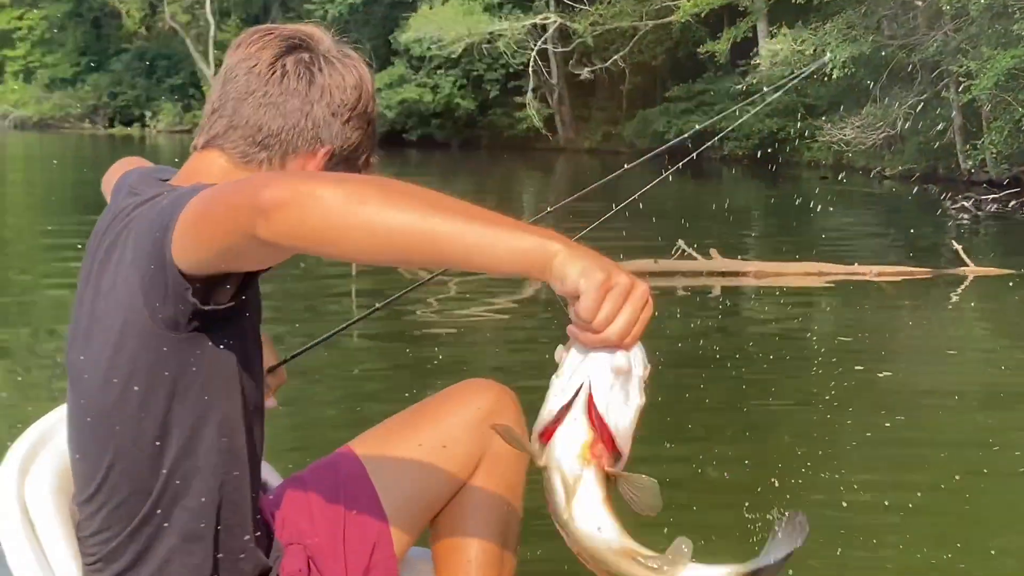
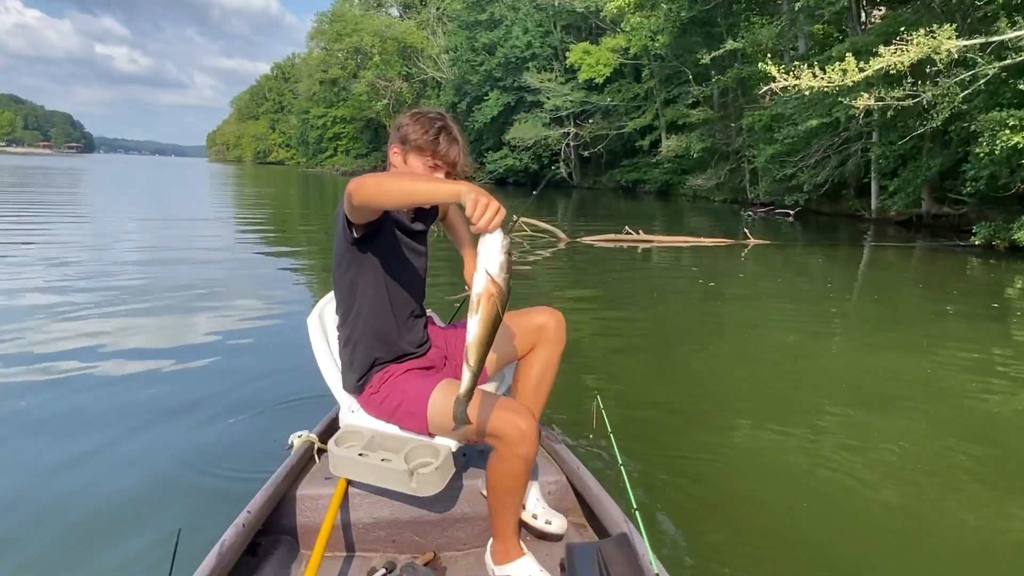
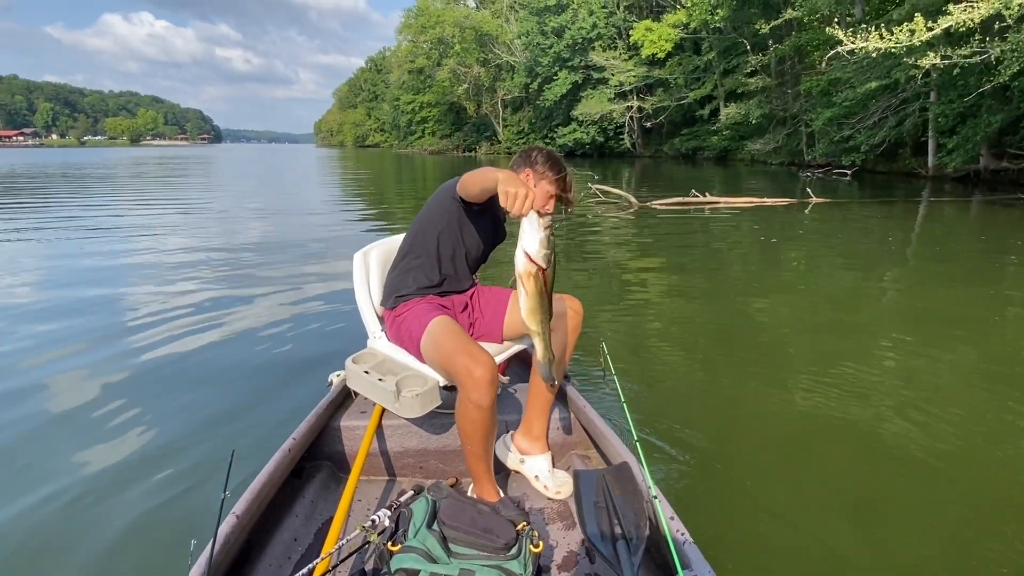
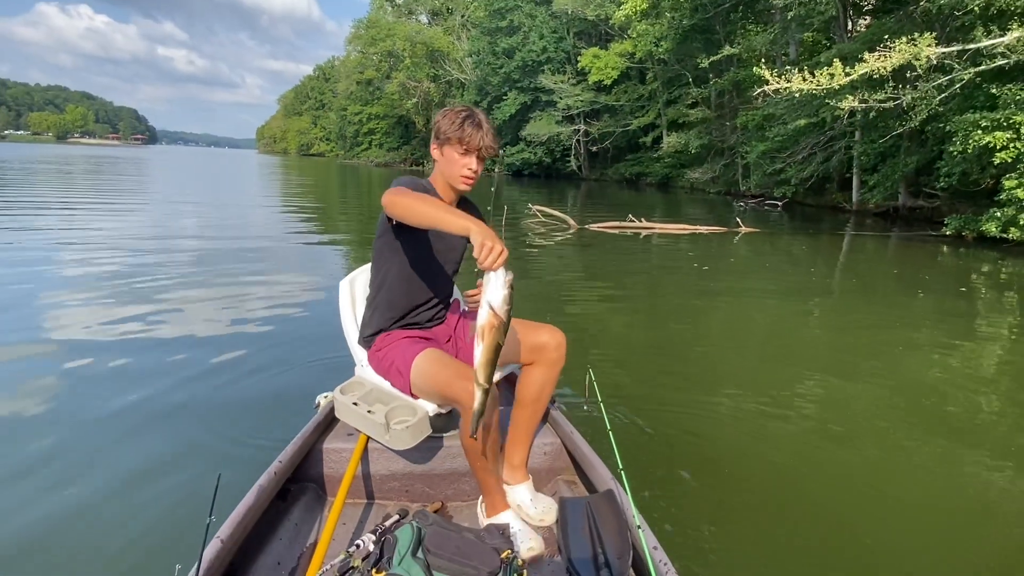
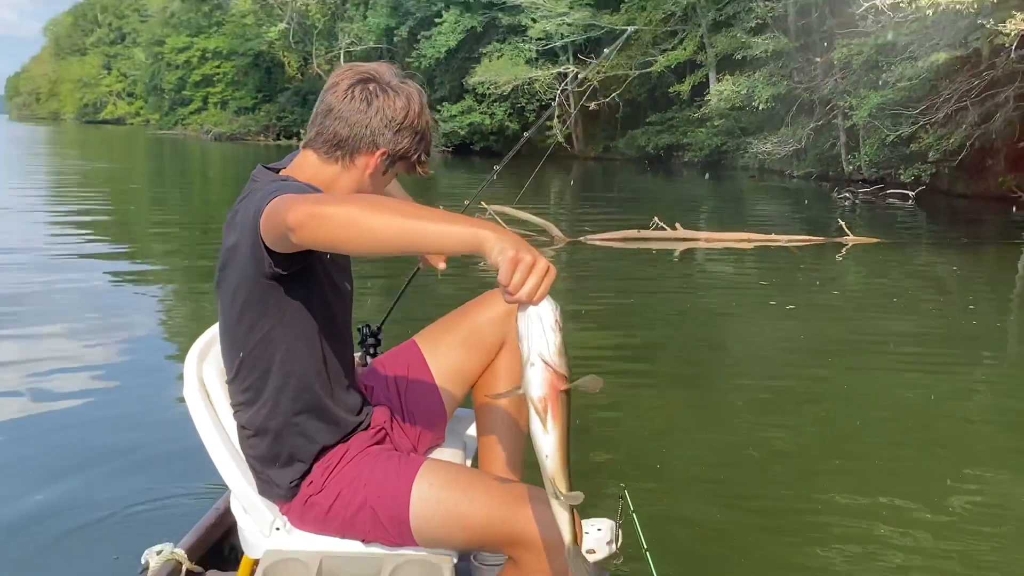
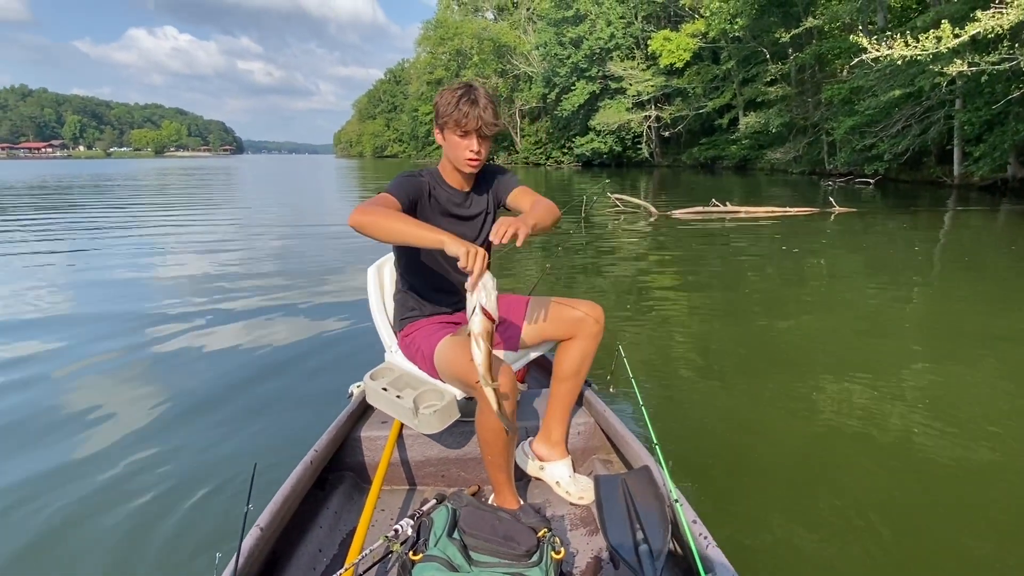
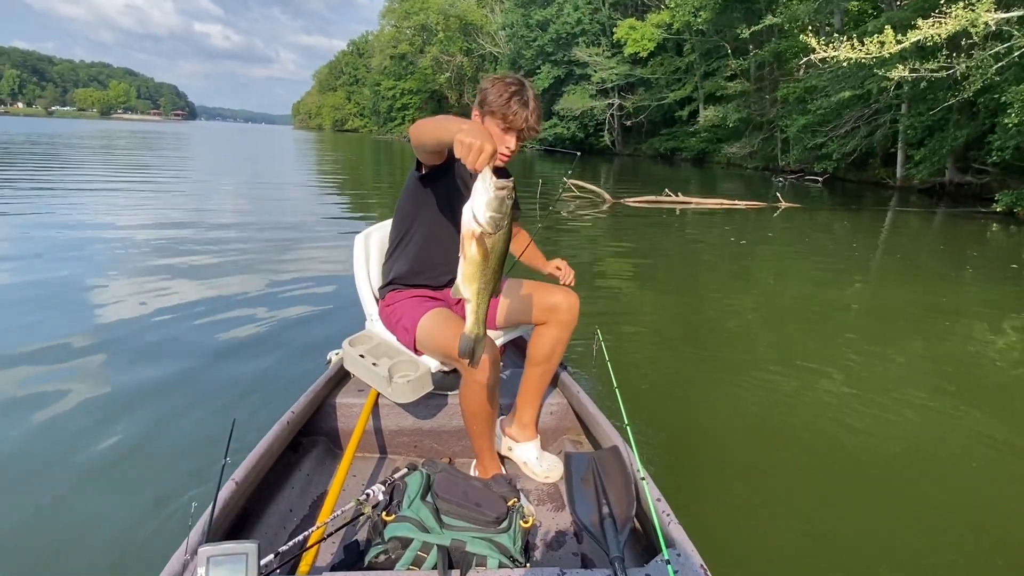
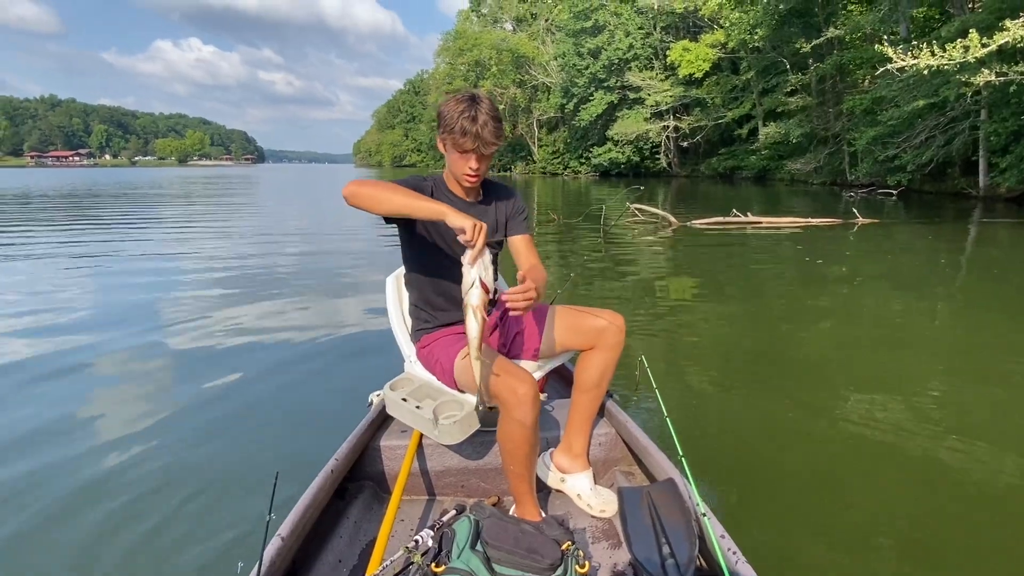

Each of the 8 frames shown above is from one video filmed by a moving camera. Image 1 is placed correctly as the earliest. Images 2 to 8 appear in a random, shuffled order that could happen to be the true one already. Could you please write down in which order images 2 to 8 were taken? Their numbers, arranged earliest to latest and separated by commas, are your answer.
5, 2, 4, 7, 3, 6, 8
